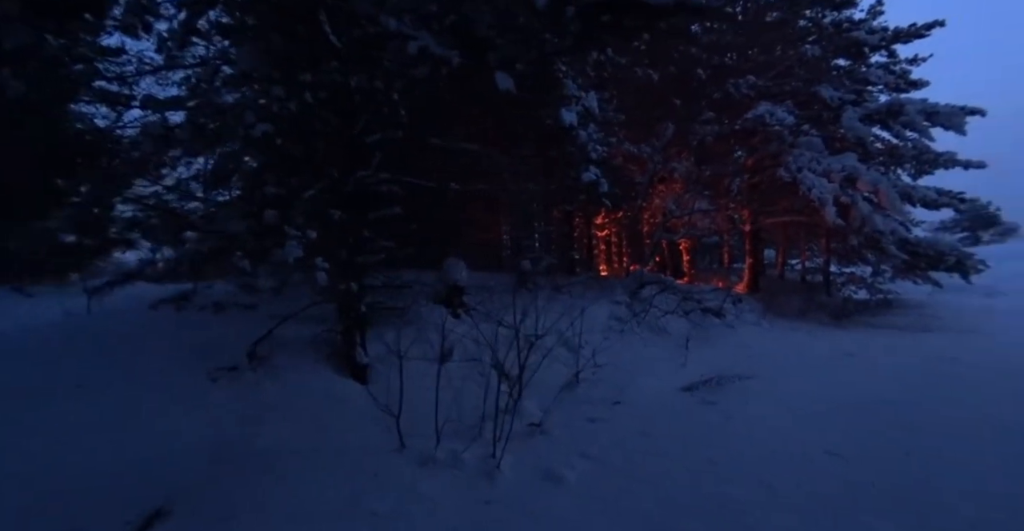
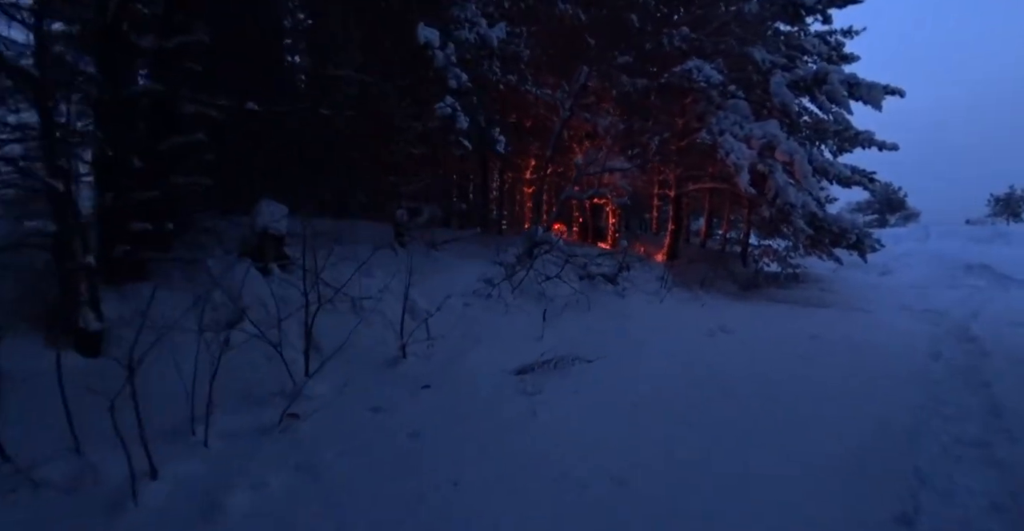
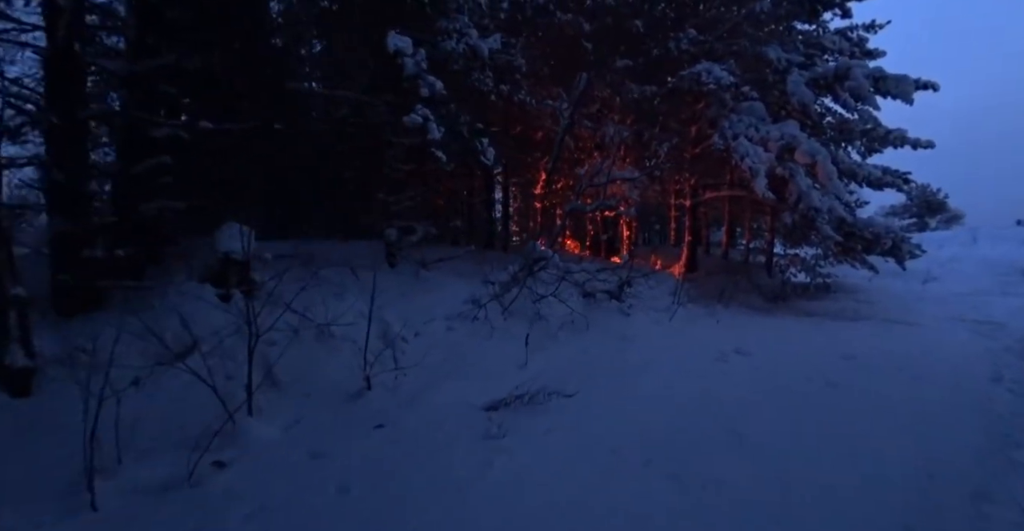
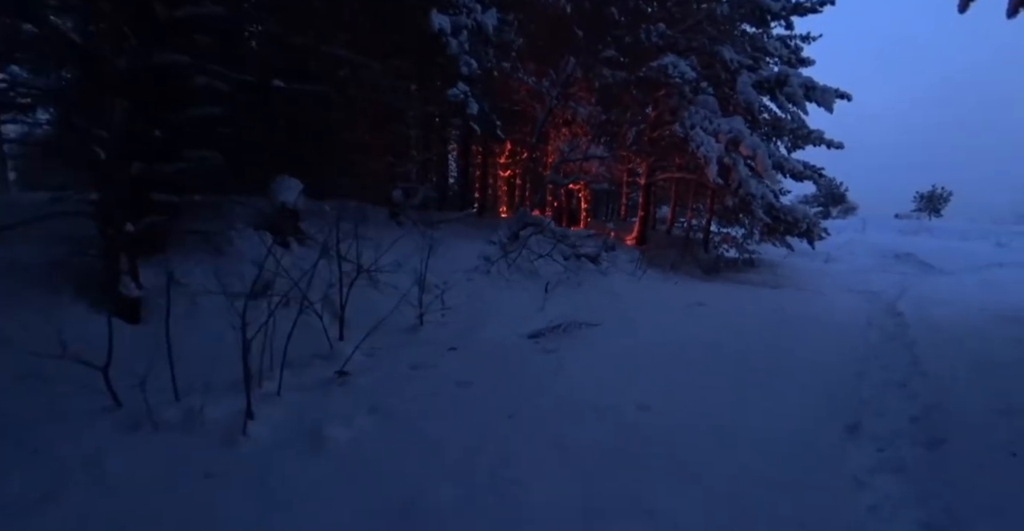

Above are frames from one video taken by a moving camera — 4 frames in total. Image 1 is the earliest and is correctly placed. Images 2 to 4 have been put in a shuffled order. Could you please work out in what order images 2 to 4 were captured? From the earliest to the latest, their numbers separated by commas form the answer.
4, 2, 3
